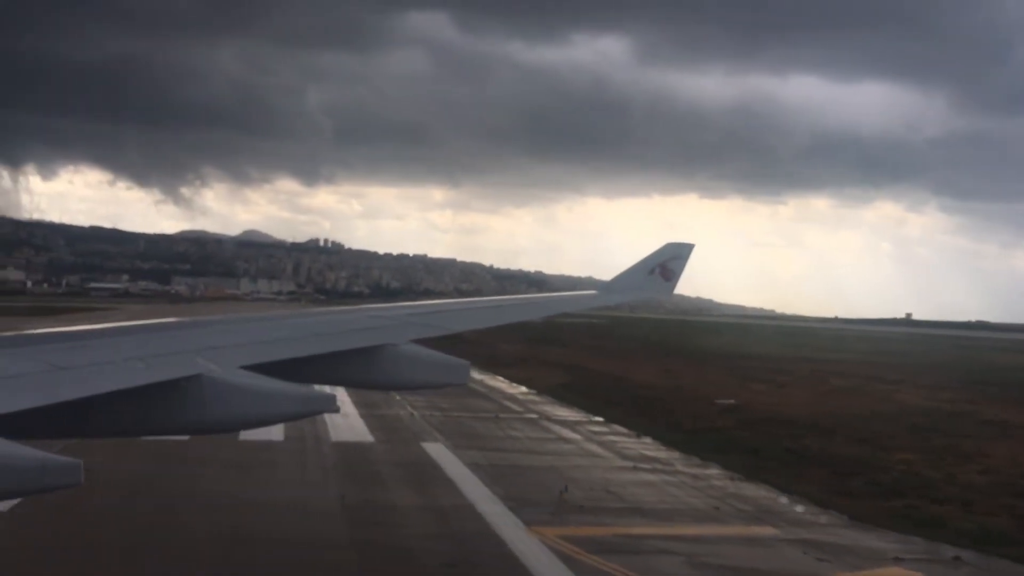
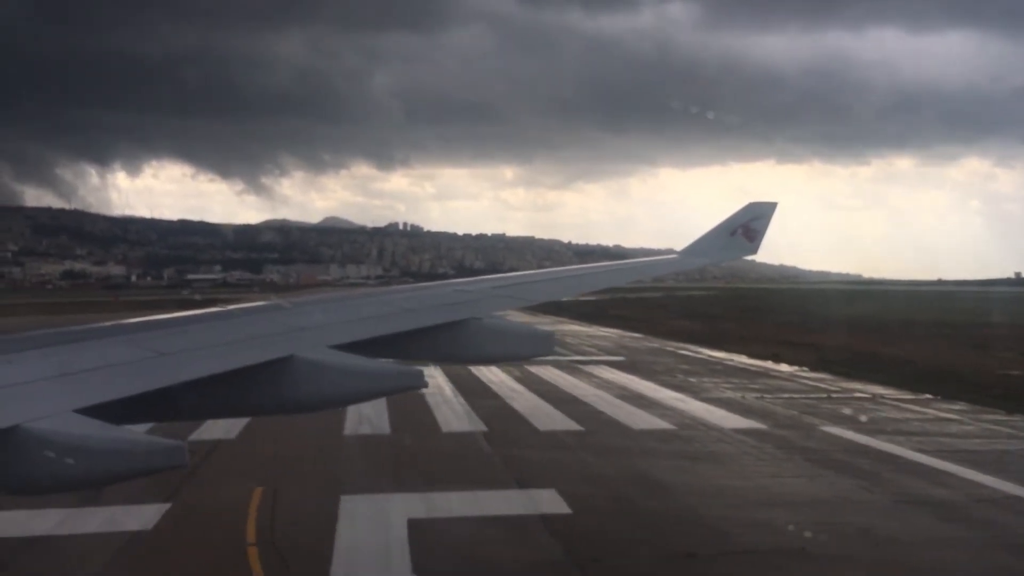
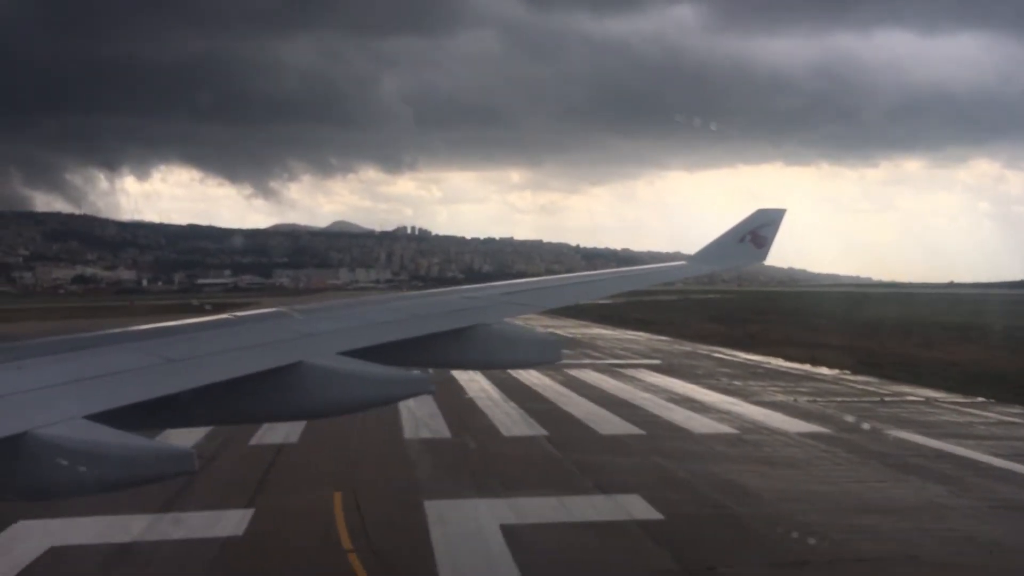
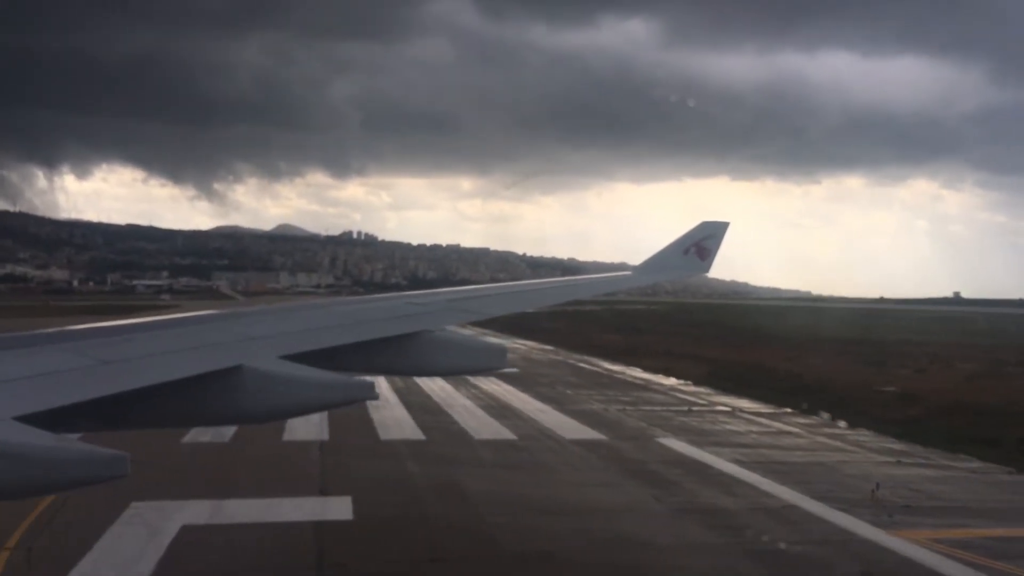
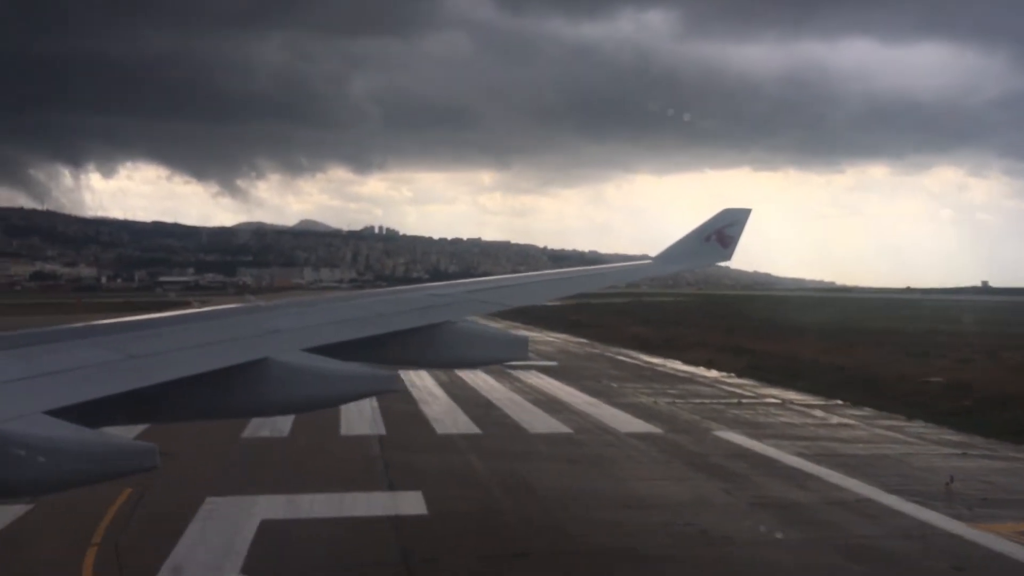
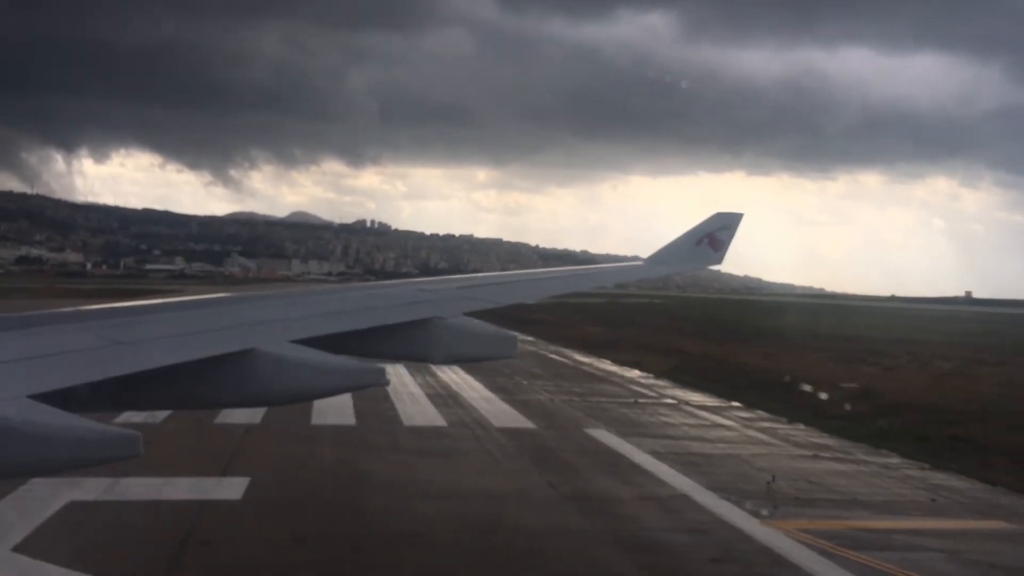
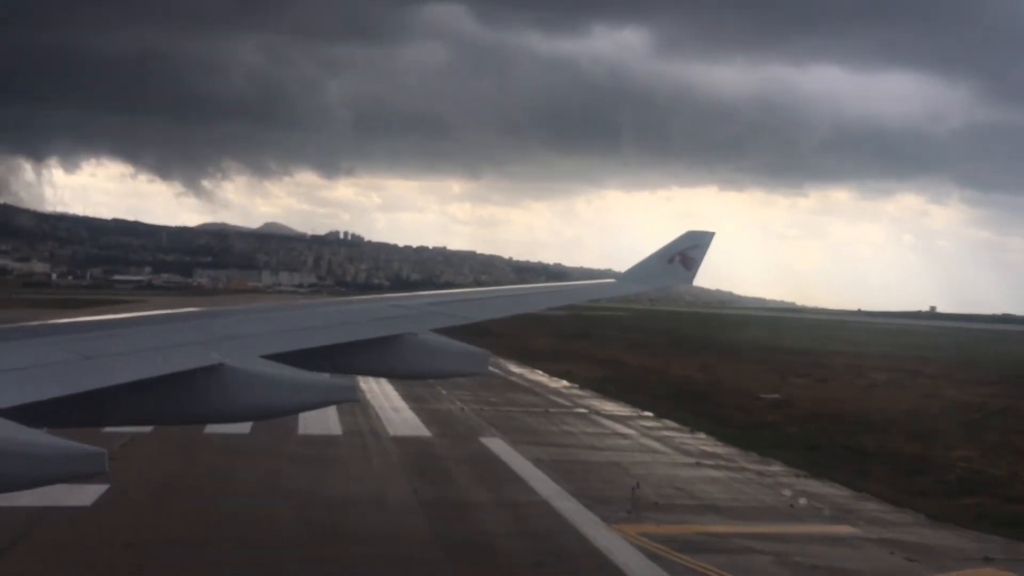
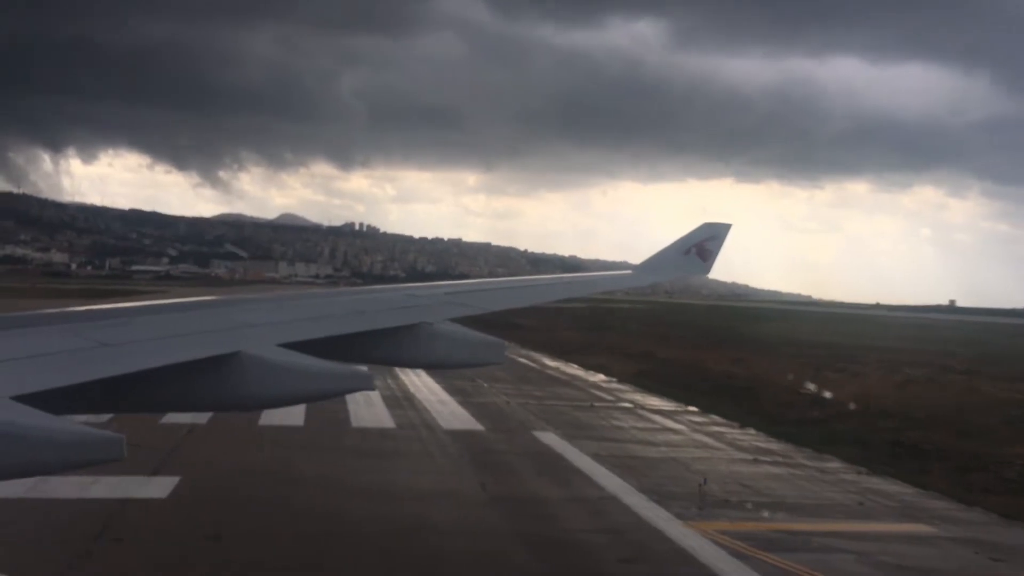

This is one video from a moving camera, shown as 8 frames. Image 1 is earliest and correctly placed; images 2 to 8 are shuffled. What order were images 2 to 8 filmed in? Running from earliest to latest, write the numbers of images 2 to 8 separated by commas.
7, 8, 6, 4, 5, 2, 3
